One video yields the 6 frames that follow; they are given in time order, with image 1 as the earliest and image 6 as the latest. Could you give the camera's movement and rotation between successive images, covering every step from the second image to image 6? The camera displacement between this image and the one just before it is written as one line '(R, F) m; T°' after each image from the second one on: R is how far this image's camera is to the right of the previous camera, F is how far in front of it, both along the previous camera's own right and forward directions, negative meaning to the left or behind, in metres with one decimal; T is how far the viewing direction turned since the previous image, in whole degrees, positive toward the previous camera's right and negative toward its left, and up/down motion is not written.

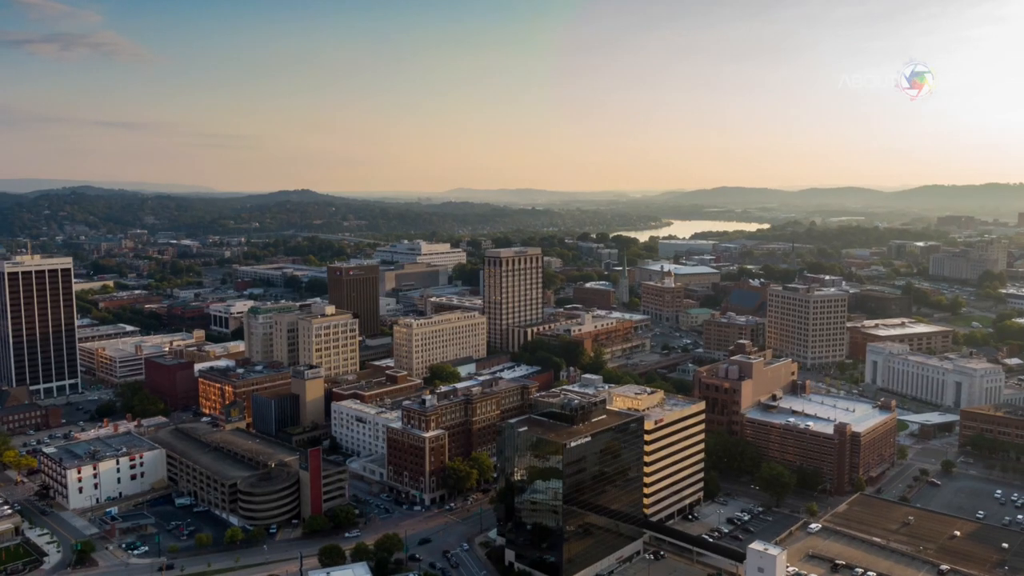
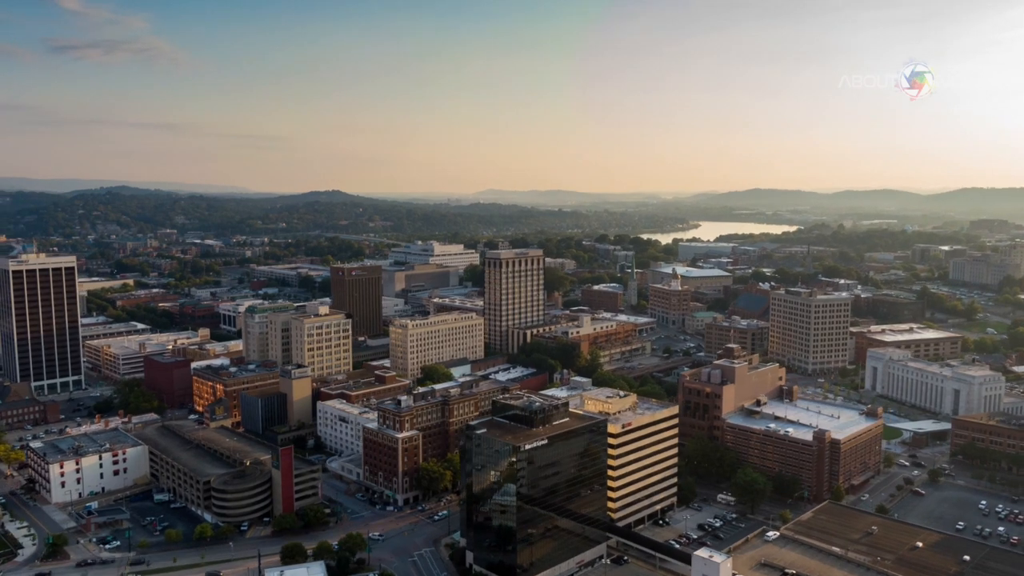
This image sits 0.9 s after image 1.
(+2.2, +0.1) m; -2°
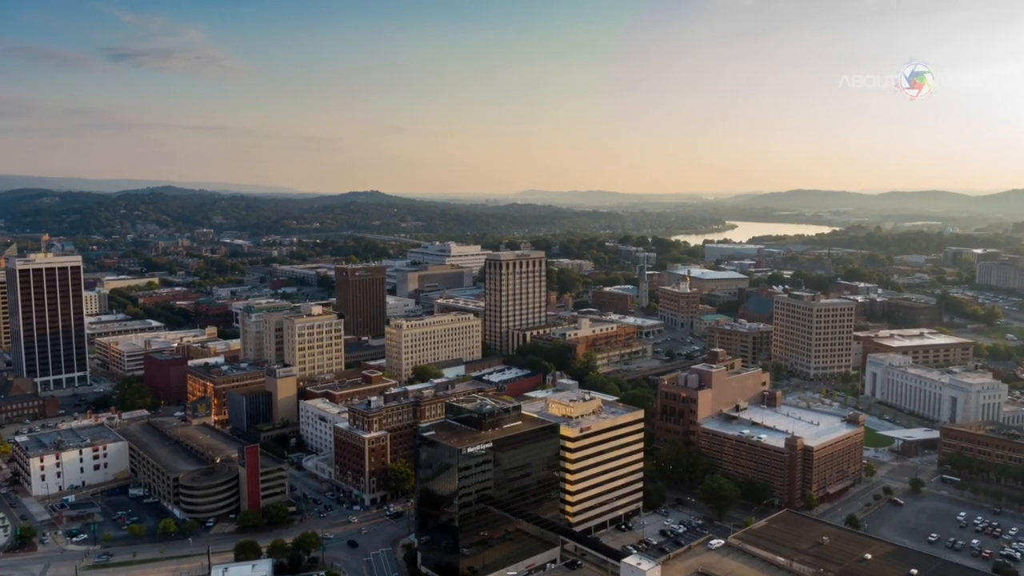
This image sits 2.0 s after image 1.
(+2.8, +0.1) m; -3°
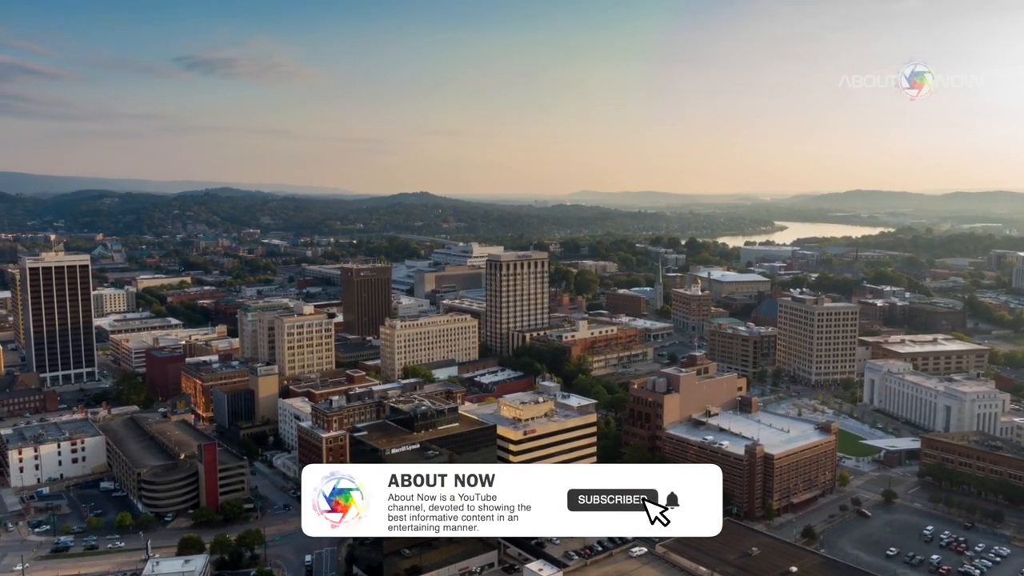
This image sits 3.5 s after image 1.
(+3.7, +0.2) m; -4°
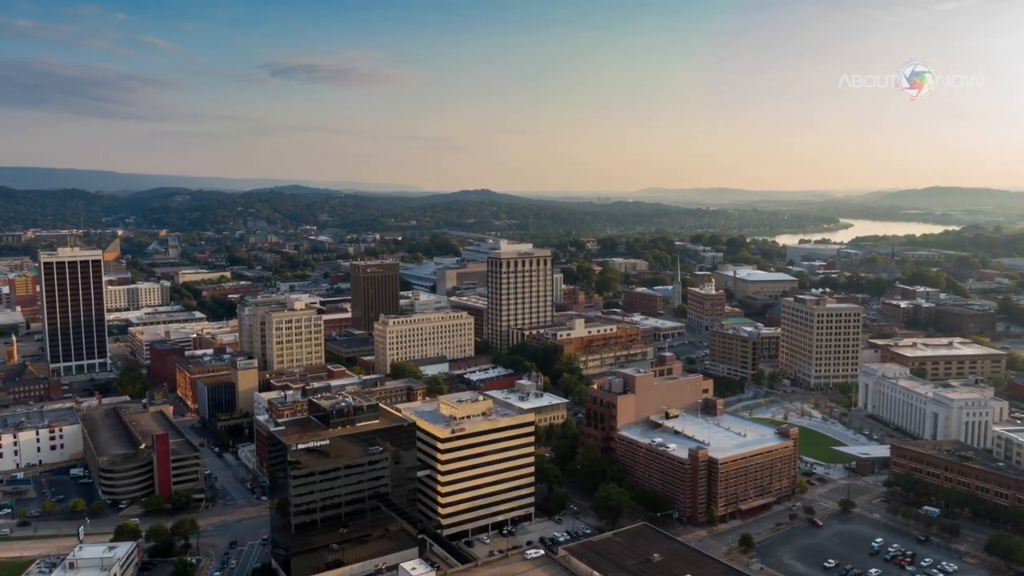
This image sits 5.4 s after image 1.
(+4.6, +0.4) m; -5°
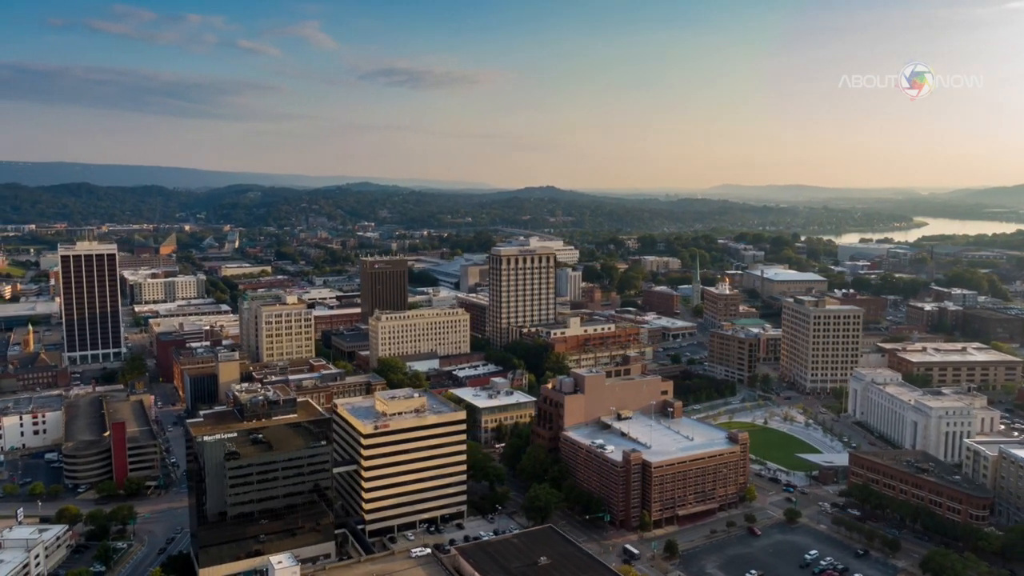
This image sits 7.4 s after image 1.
(+4.9, +0.4) m; -5°
